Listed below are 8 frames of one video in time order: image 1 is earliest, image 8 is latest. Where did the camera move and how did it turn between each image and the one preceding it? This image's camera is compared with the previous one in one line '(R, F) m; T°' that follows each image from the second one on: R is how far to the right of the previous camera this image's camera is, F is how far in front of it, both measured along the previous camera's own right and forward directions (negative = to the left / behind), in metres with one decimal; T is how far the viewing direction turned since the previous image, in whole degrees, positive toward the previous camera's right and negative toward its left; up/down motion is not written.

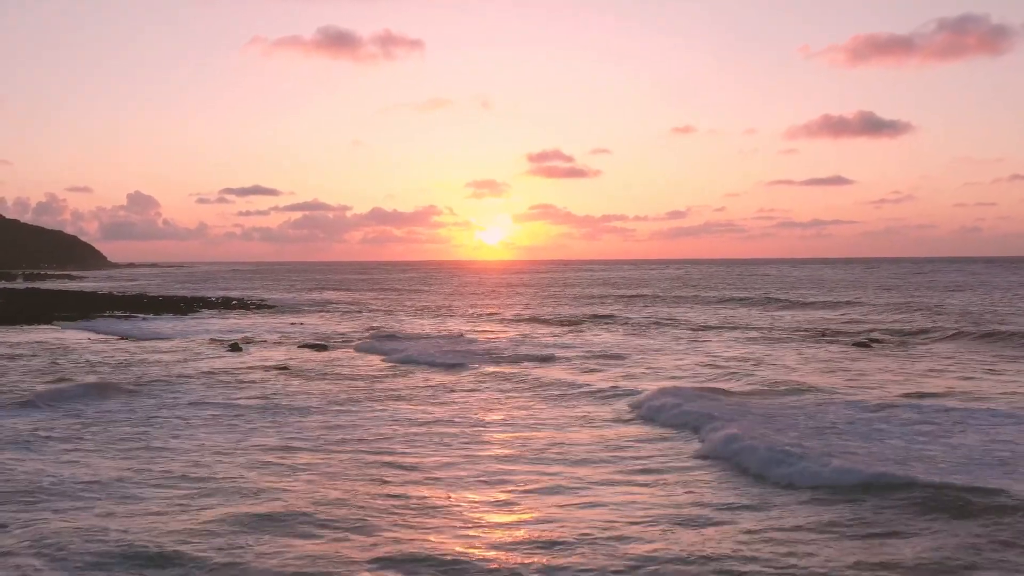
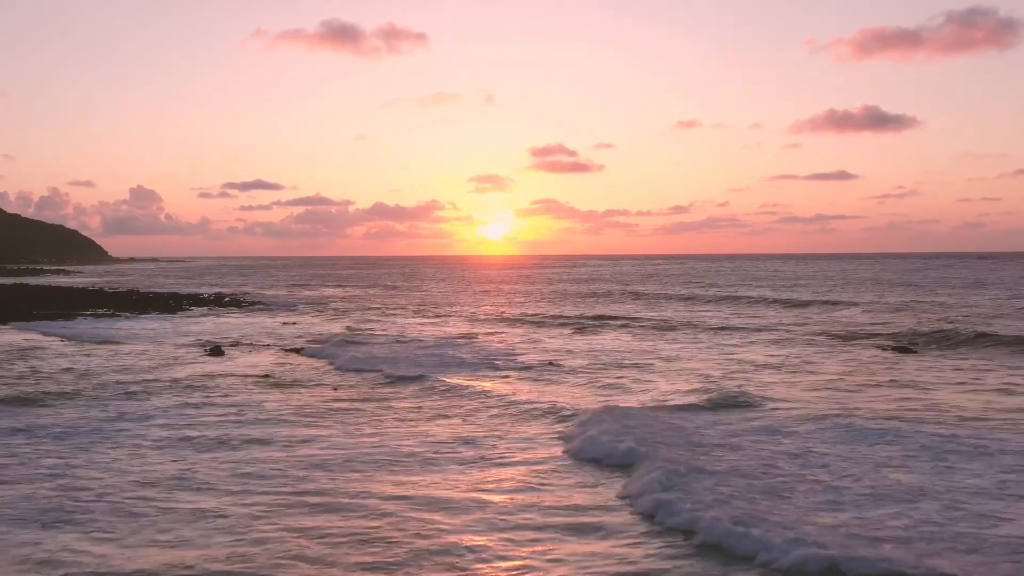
(0.0, +2.4) m; 0°
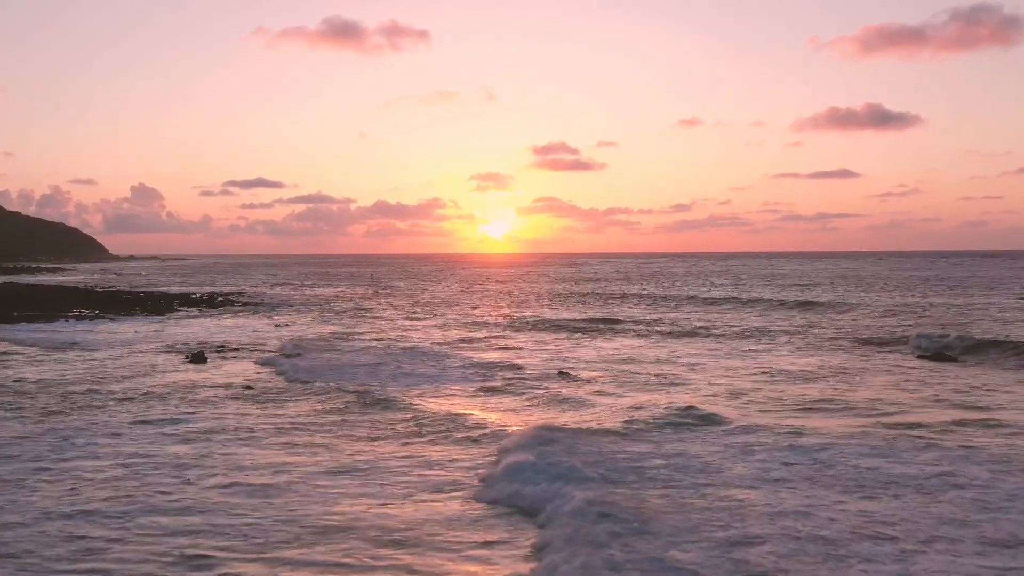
(-0.1, +1.9) m; 0°
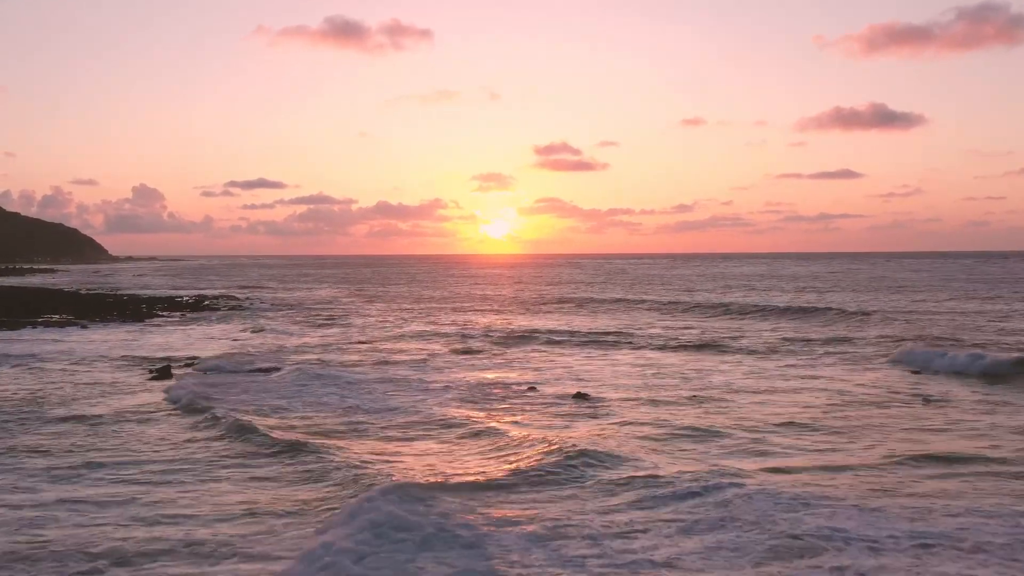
(-0.2, +3.2) m; 0°
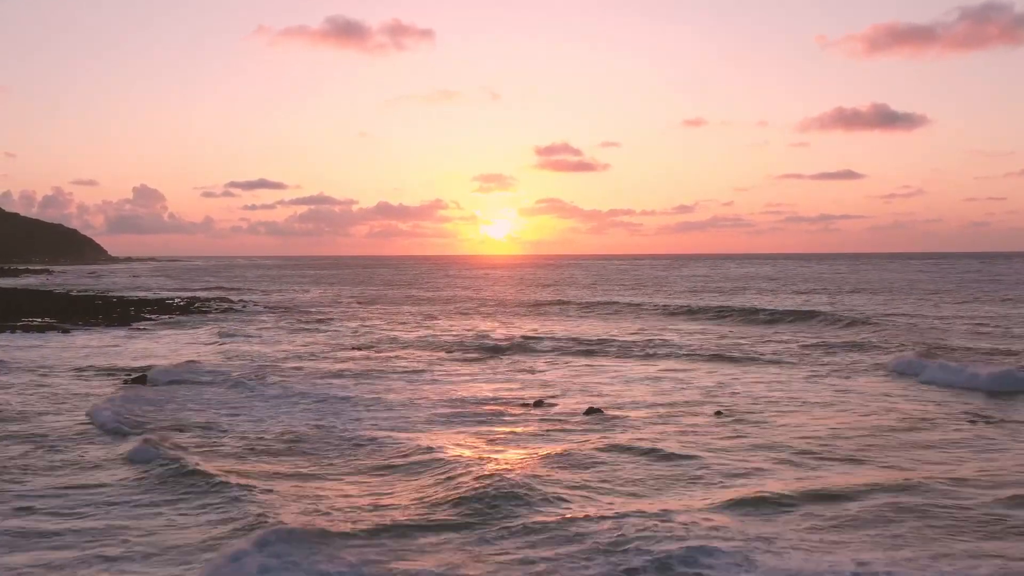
(-0.1, +1.9) m; 0°
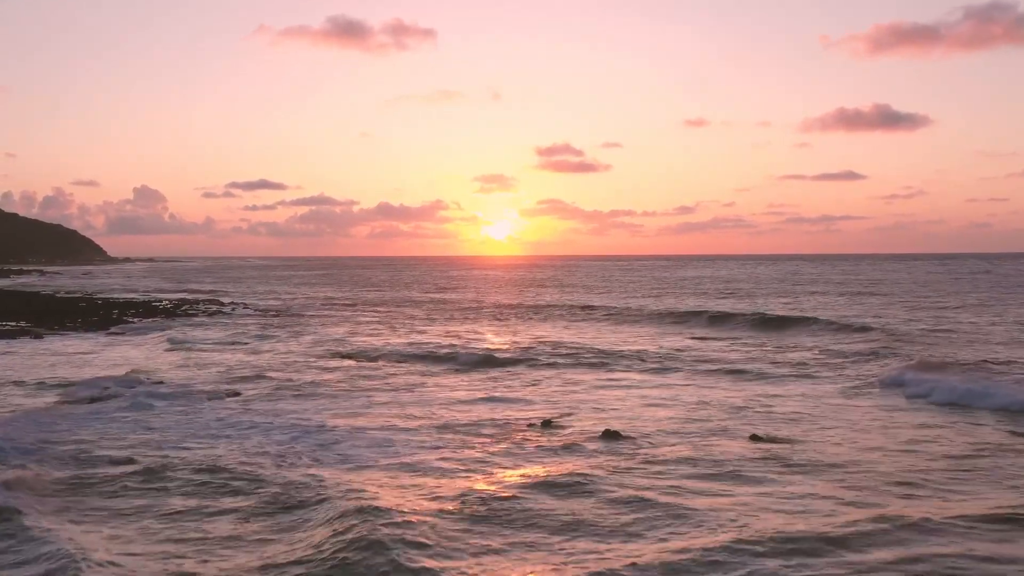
(-0.1, +2.3) m; 0°
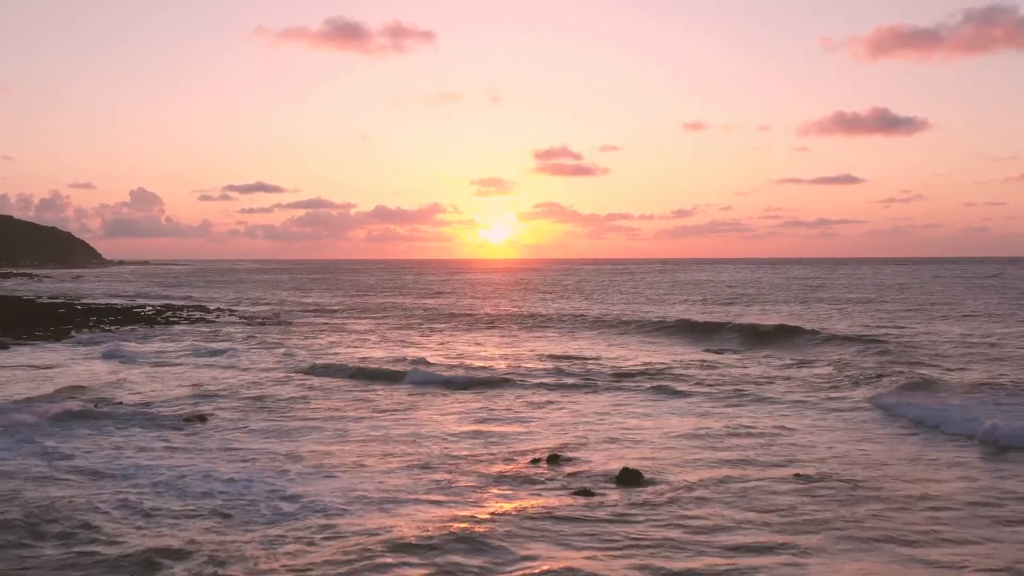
(-0.1, +2.4) m; 0°
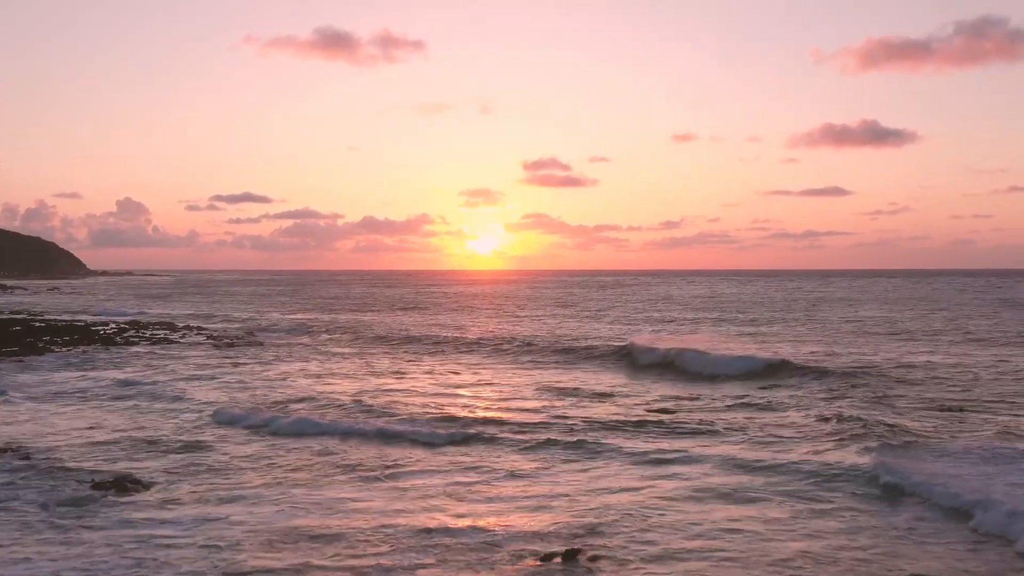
(-0.2, +3.8) m; +1°
